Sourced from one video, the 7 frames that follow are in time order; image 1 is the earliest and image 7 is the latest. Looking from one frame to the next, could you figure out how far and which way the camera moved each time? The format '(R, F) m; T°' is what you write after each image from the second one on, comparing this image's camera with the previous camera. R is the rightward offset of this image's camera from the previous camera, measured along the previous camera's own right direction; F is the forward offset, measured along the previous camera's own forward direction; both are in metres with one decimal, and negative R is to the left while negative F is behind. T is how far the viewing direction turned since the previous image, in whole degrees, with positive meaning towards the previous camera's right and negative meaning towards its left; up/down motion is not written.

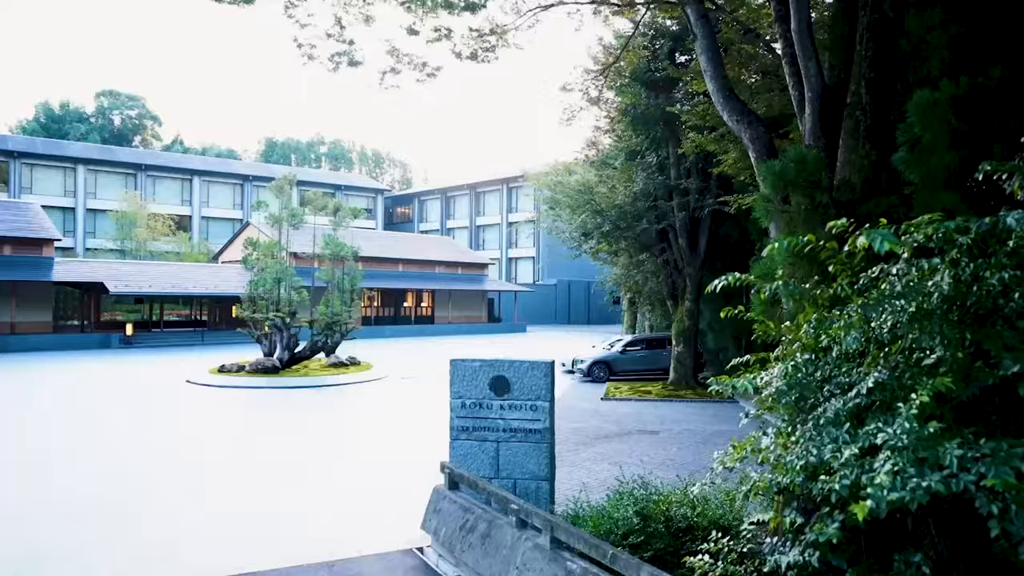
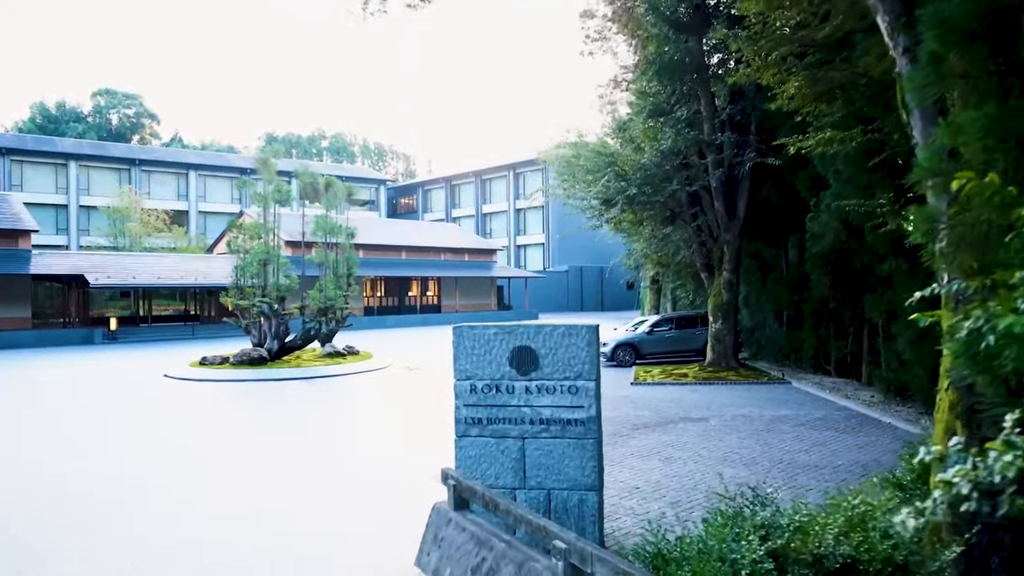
(-0.1, +2.1) m; -1°
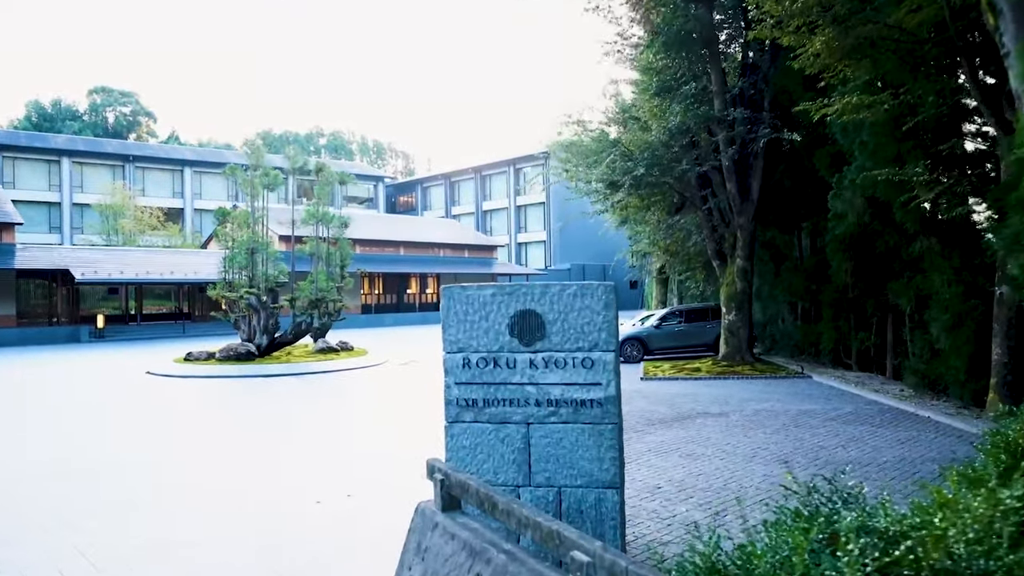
(0.0, +0.9) m; 0°
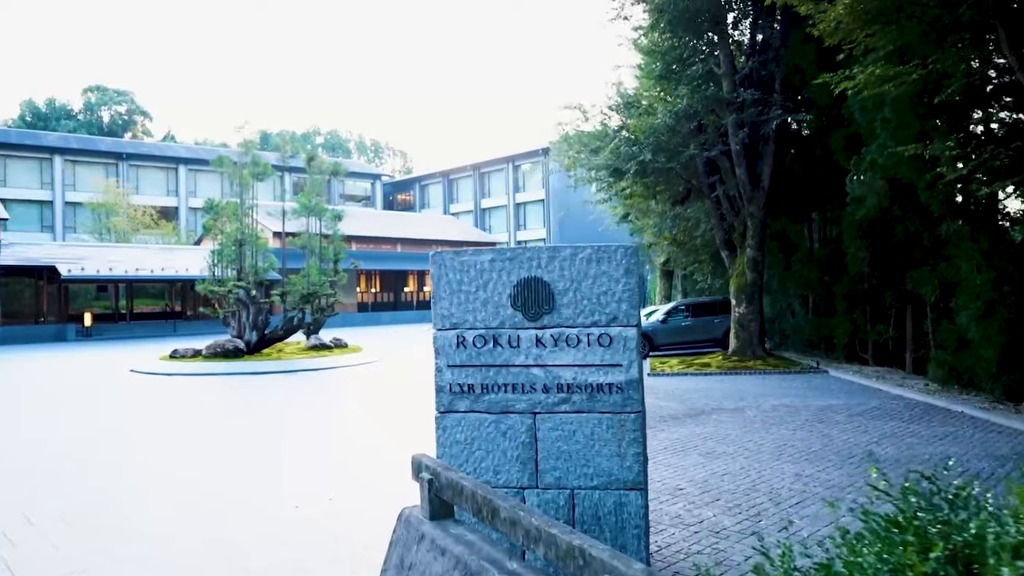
(0.0, +0.7) m; 0°
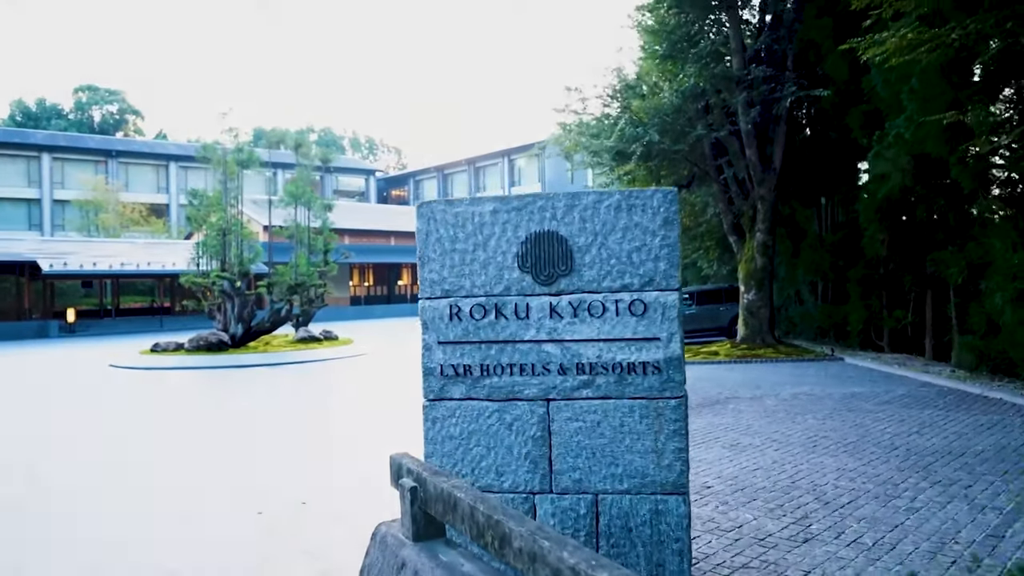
(0.0, +0.7) m; 0°
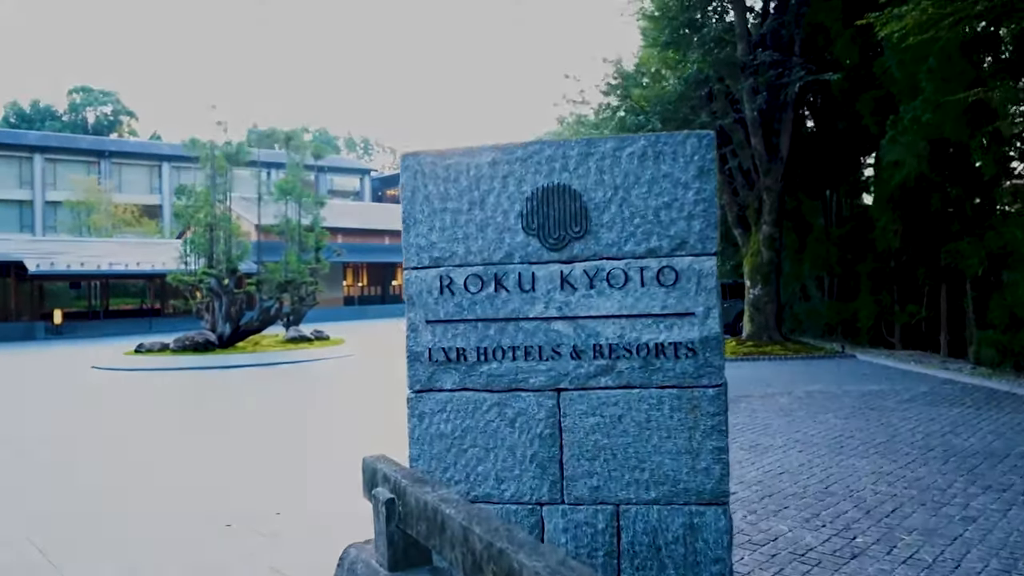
(0.0, +0.5) m; 0°
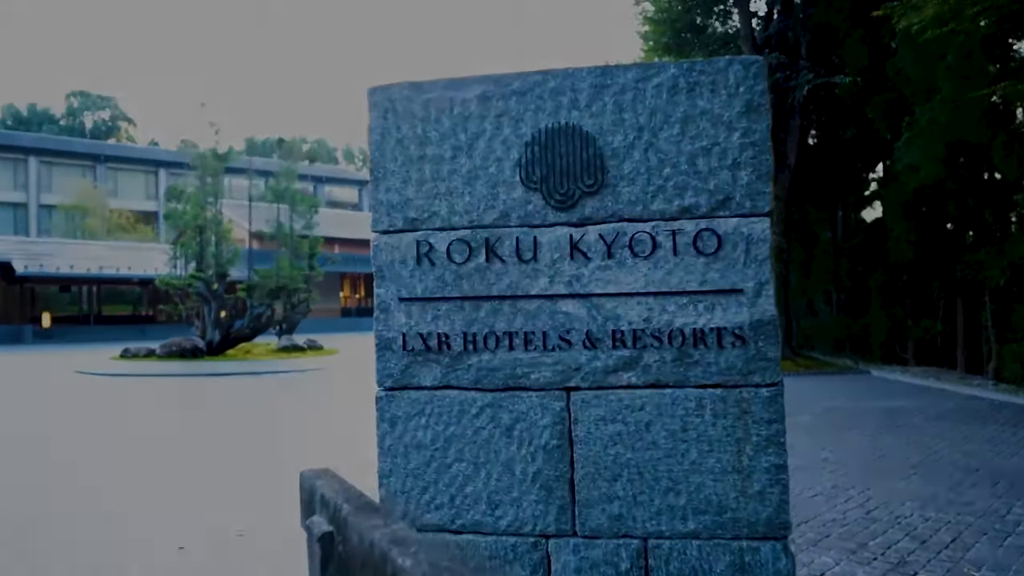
(0.0, +0.5) m; 0°
